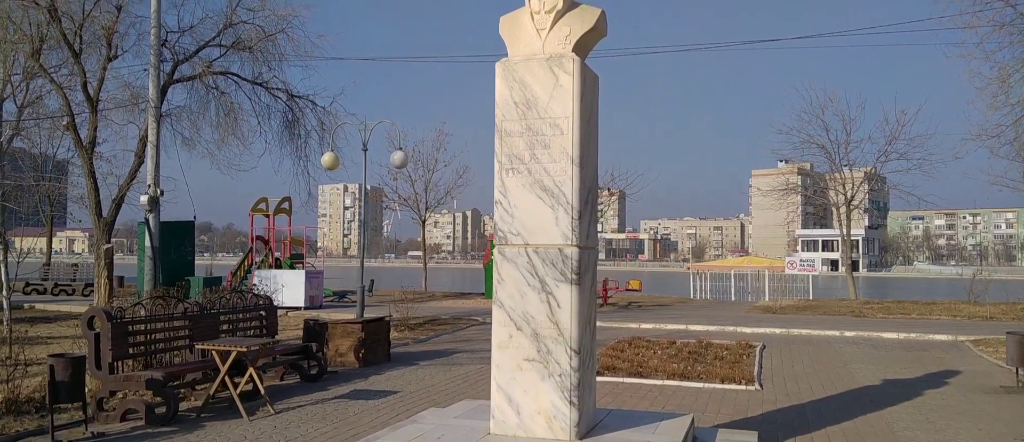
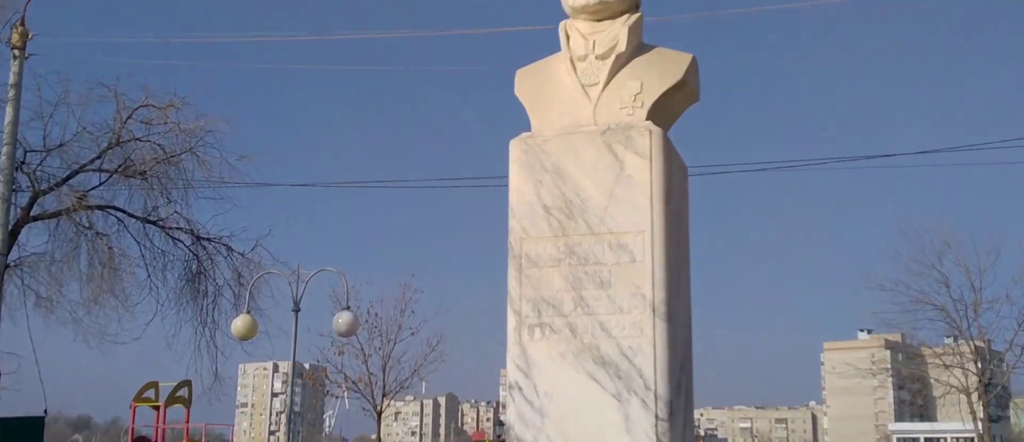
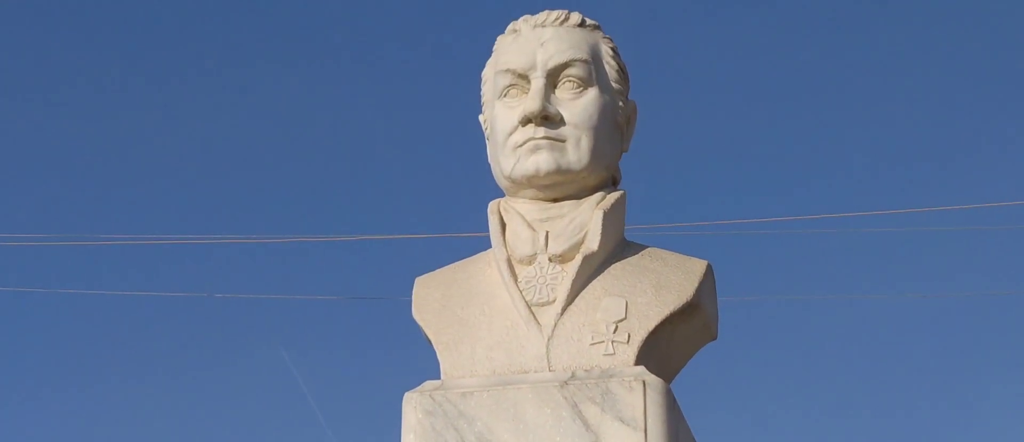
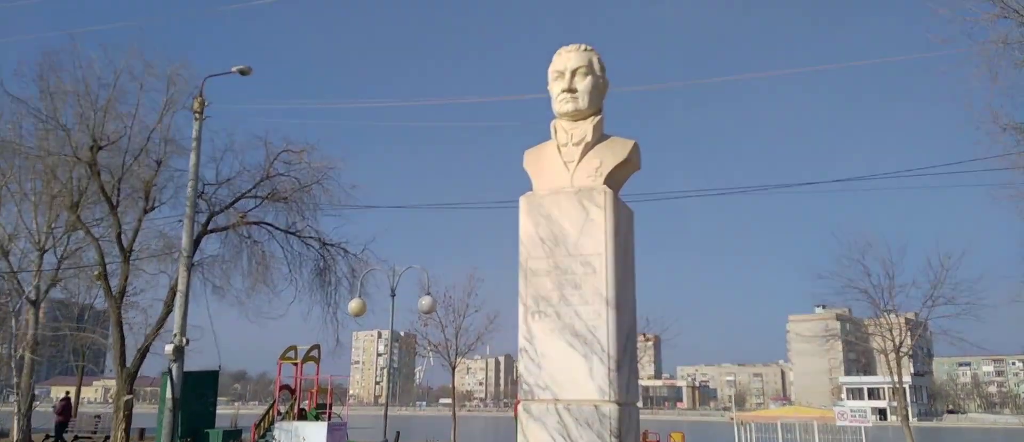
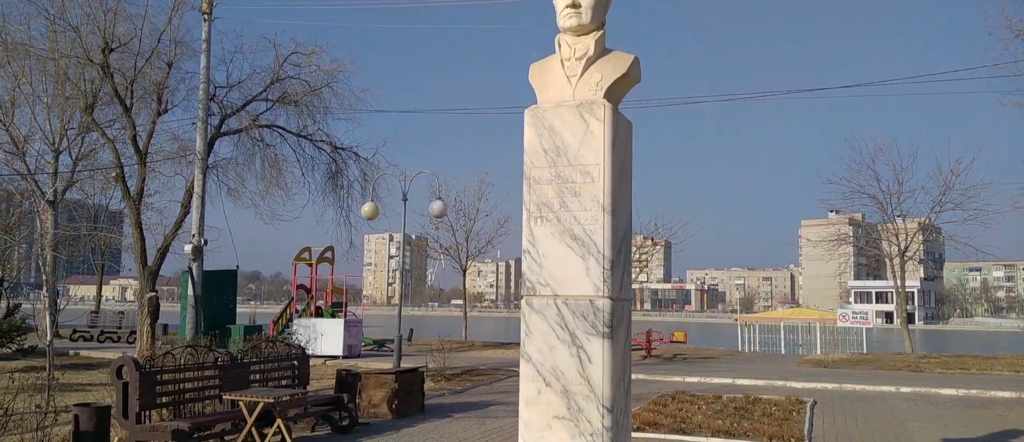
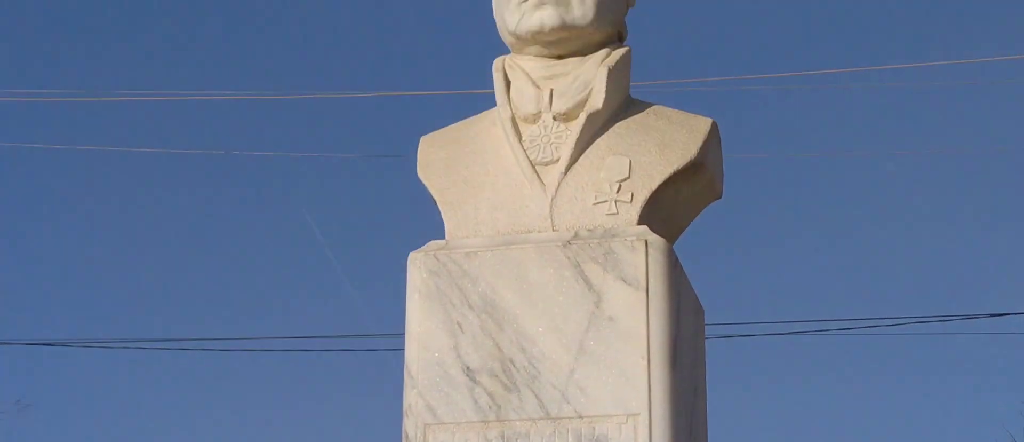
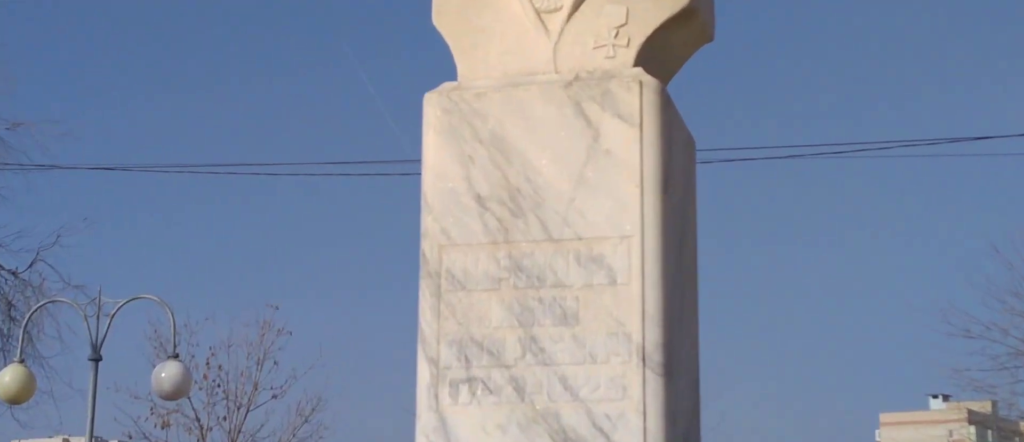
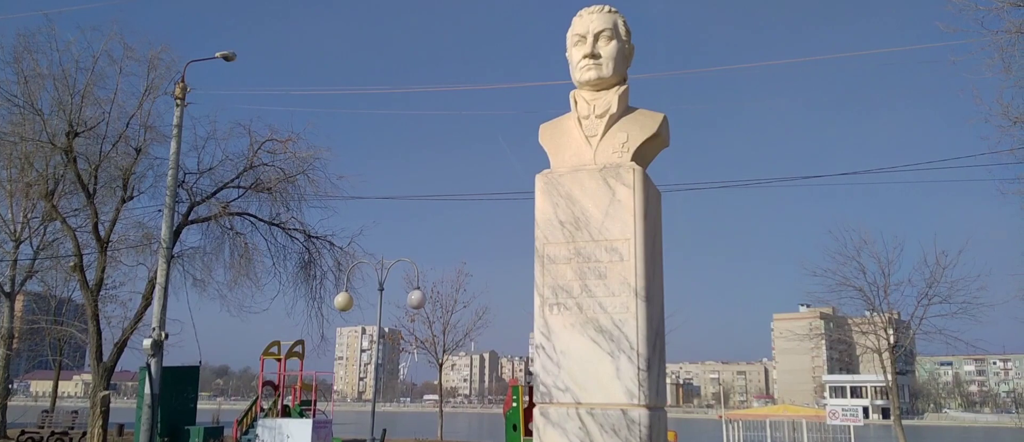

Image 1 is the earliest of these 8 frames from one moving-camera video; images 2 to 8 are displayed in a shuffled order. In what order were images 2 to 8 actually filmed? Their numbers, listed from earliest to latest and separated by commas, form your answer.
5, 4, 8, 2, 7, 6, 3
